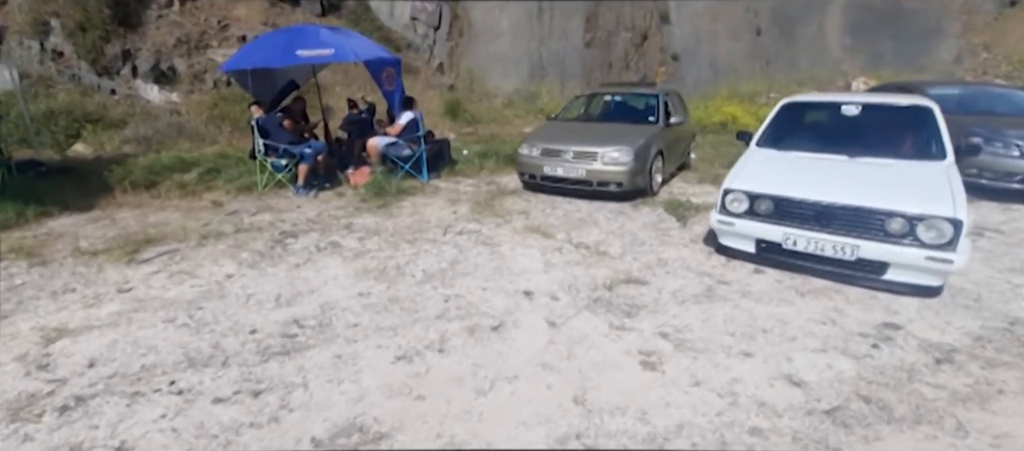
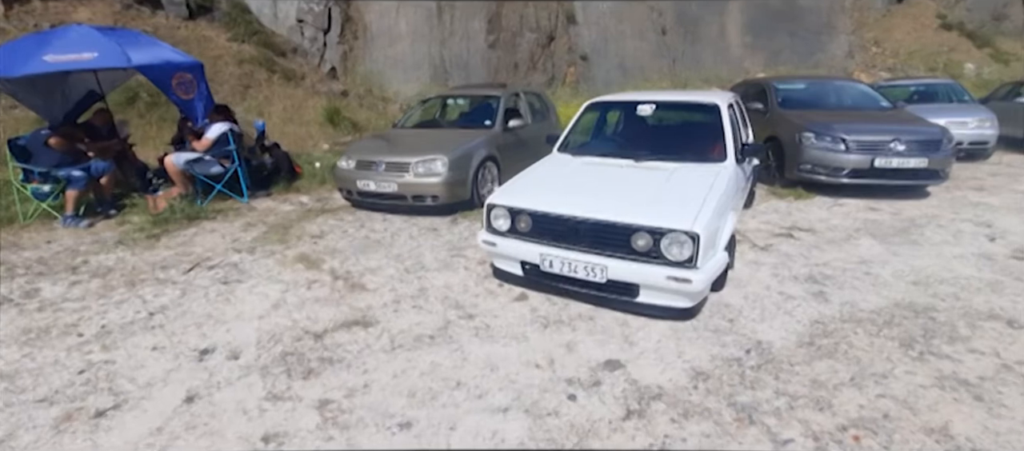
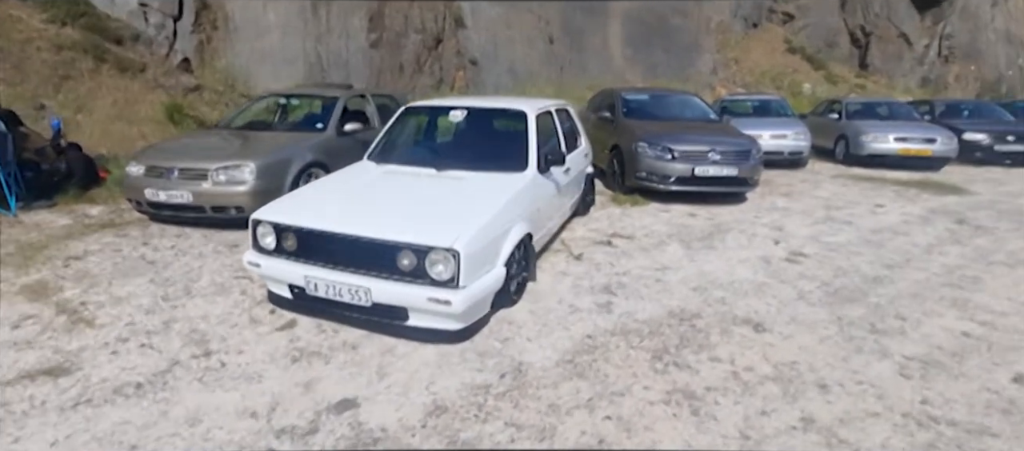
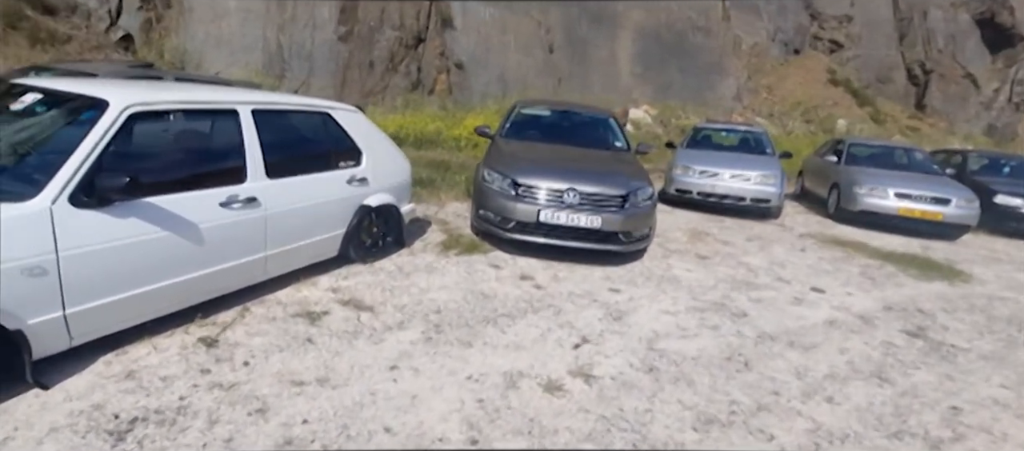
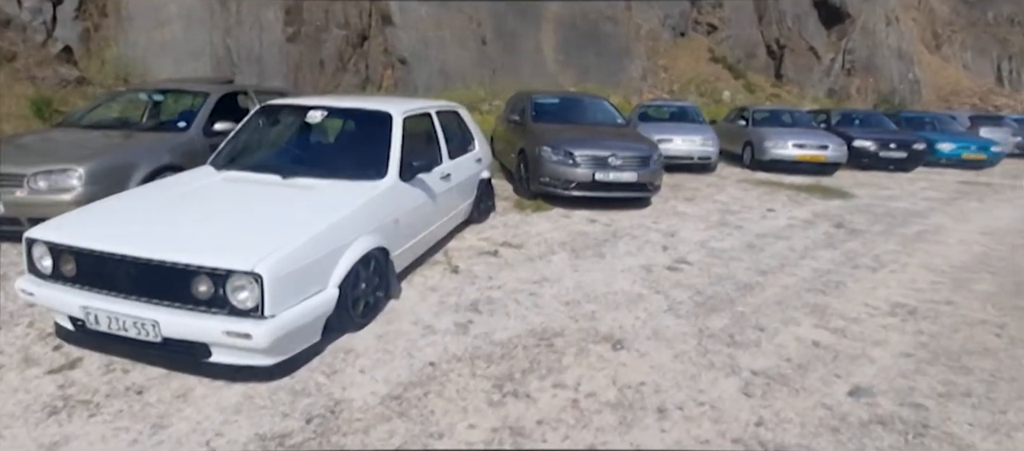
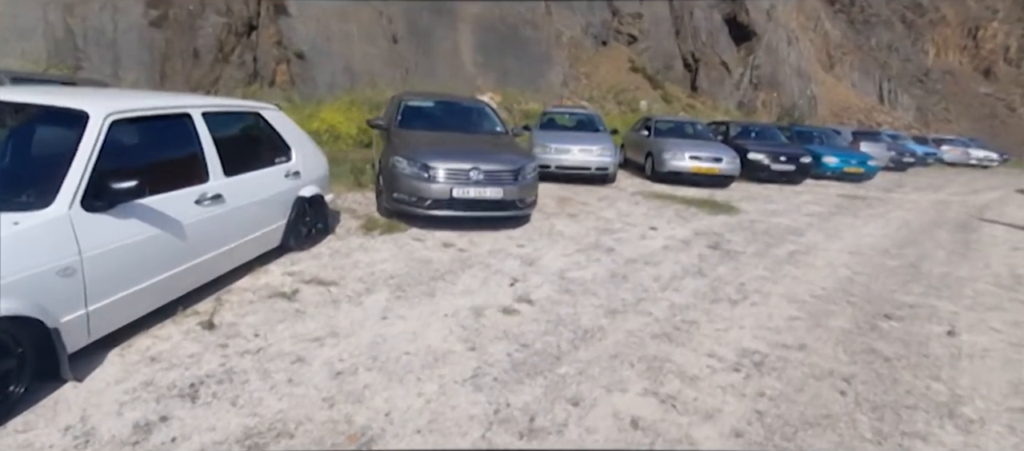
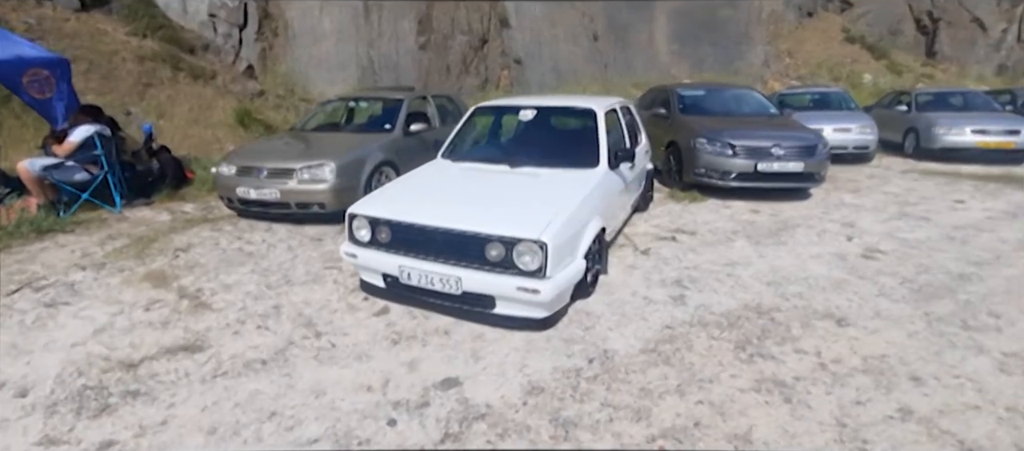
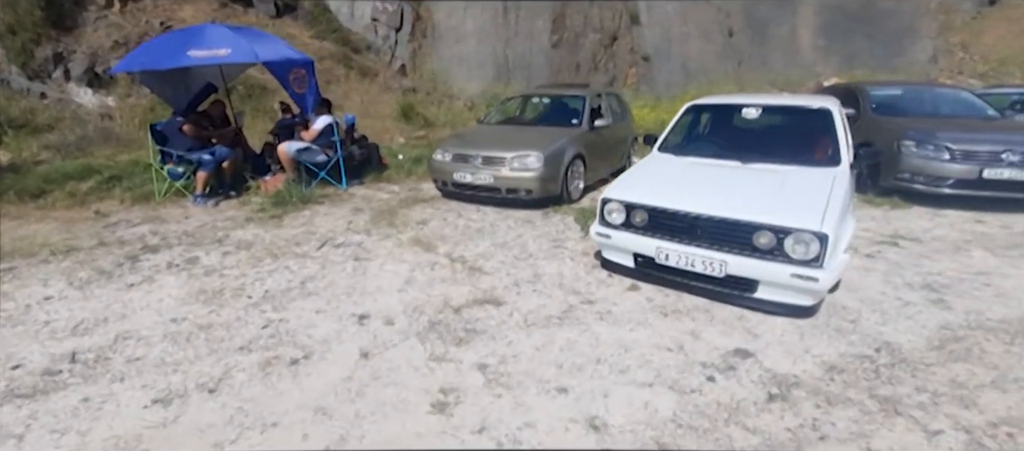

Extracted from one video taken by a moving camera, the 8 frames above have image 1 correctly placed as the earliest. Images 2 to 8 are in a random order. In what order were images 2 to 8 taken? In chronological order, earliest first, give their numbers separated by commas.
8, 2, 7, 3, 5, 6, 4
